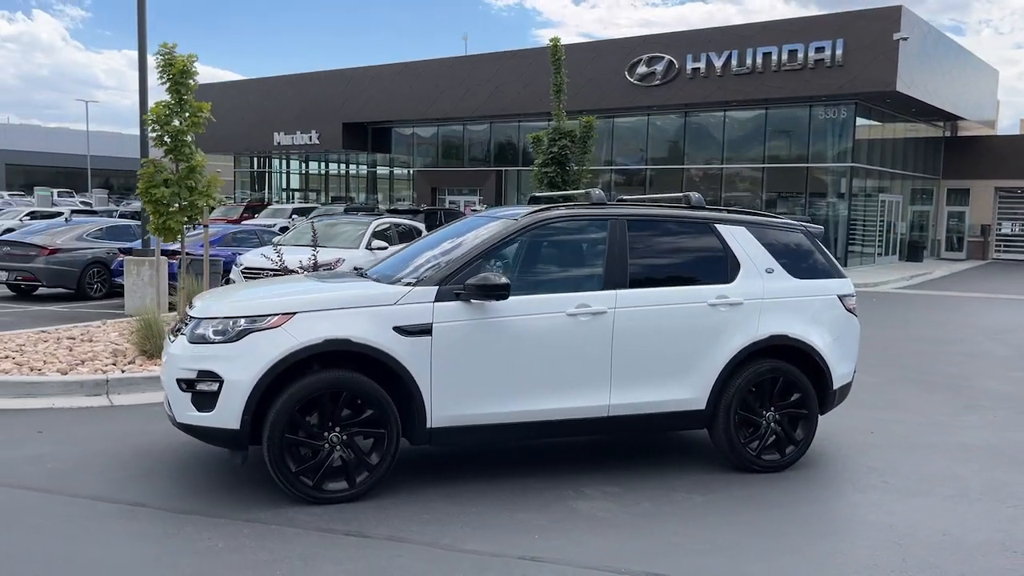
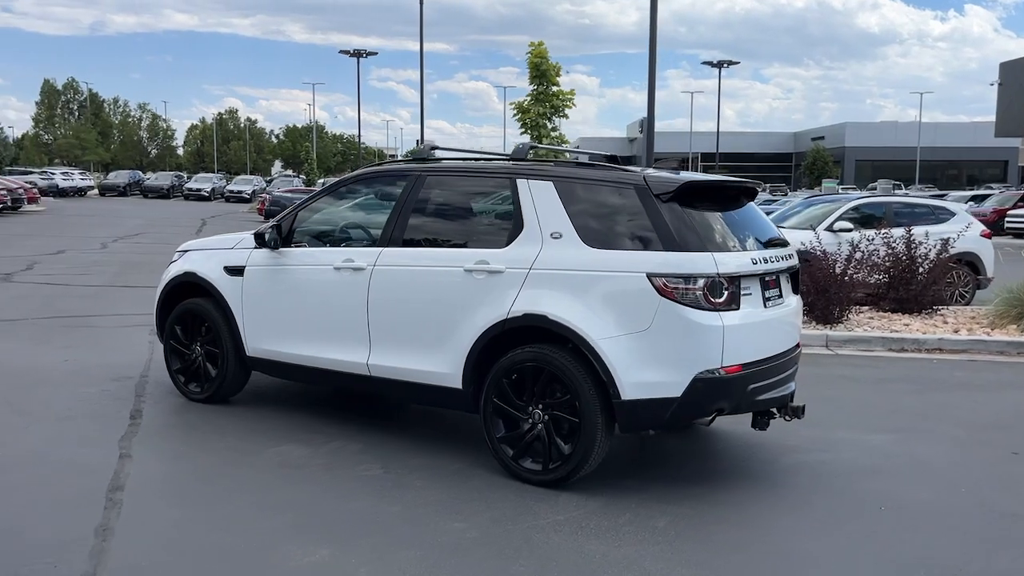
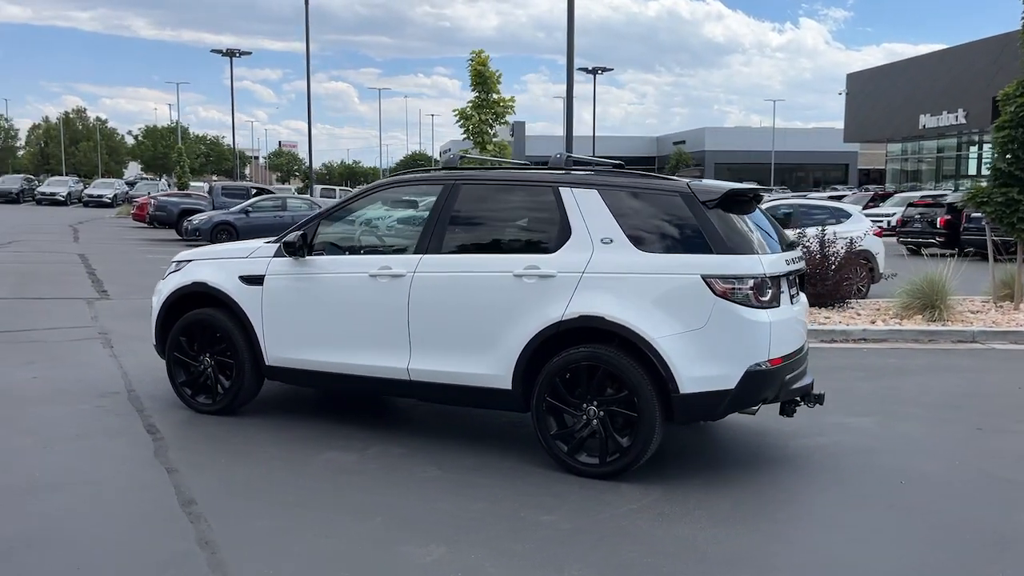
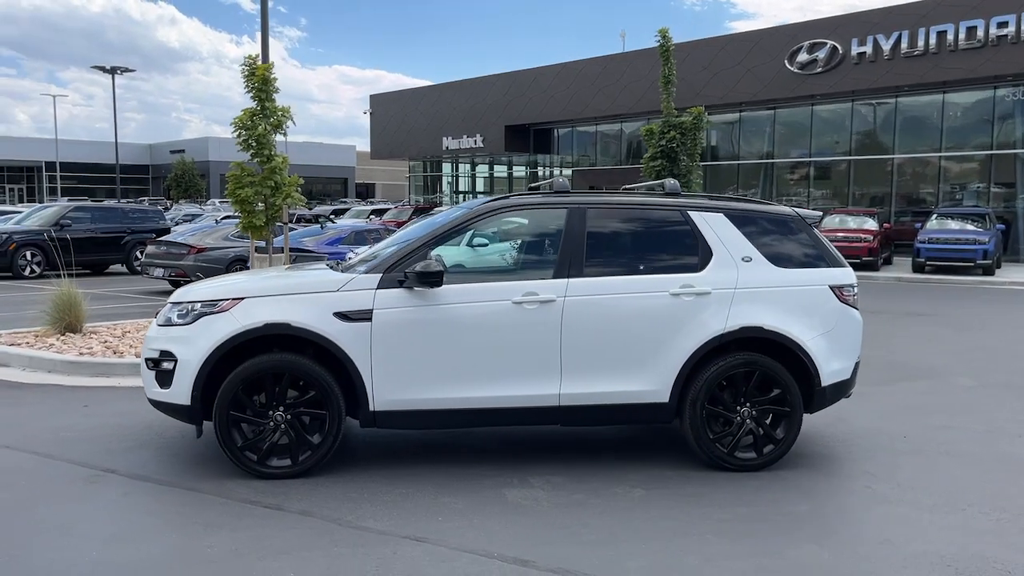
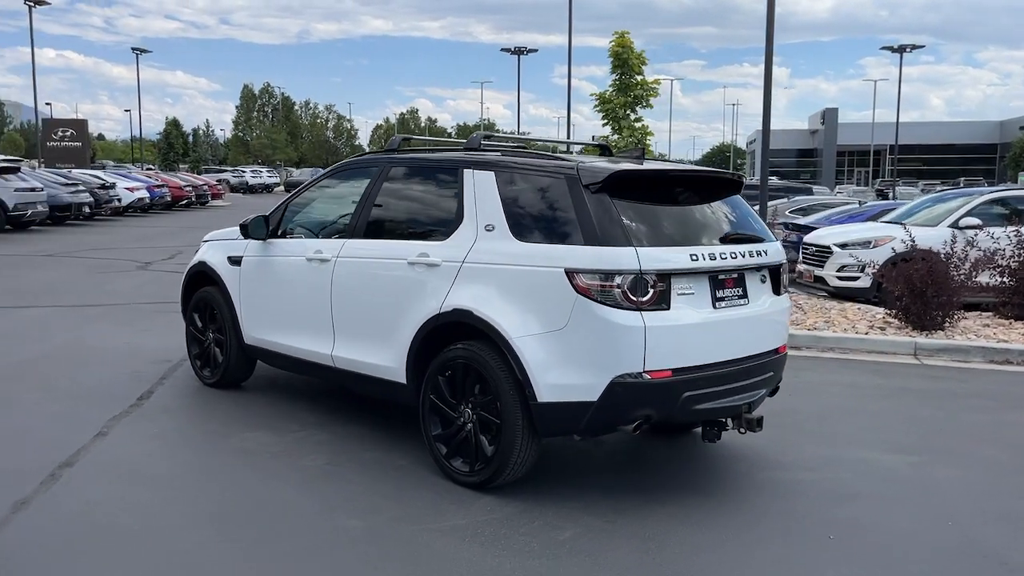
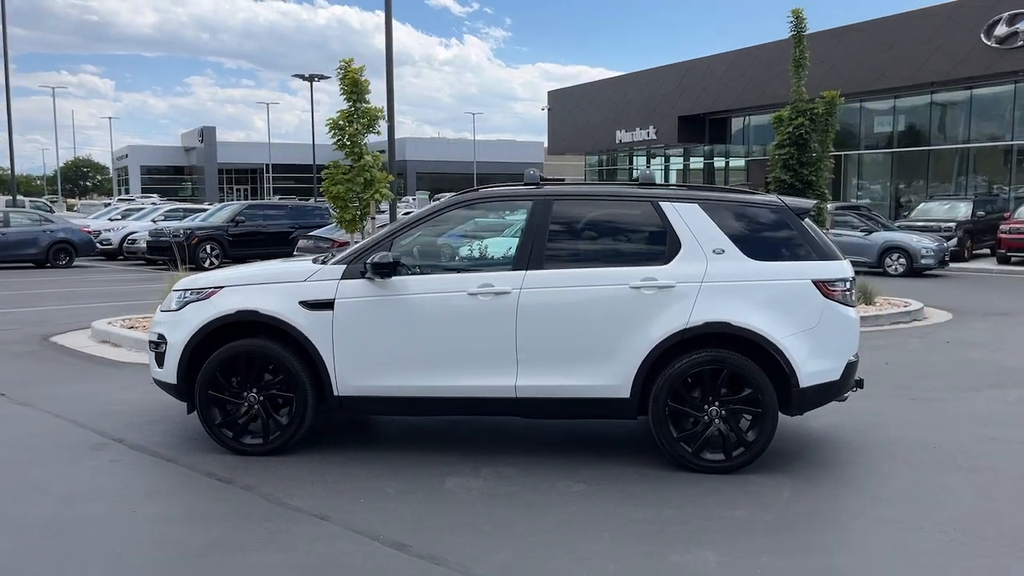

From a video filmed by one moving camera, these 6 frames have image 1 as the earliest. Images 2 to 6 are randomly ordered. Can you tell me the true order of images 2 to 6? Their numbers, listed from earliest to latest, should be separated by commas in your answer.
4, 6, 3, 2, 5
